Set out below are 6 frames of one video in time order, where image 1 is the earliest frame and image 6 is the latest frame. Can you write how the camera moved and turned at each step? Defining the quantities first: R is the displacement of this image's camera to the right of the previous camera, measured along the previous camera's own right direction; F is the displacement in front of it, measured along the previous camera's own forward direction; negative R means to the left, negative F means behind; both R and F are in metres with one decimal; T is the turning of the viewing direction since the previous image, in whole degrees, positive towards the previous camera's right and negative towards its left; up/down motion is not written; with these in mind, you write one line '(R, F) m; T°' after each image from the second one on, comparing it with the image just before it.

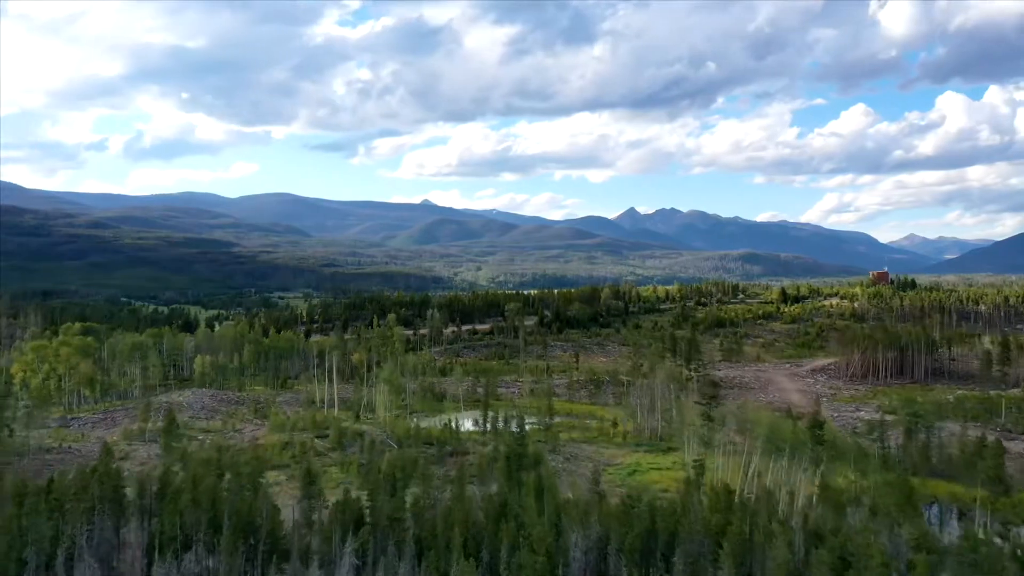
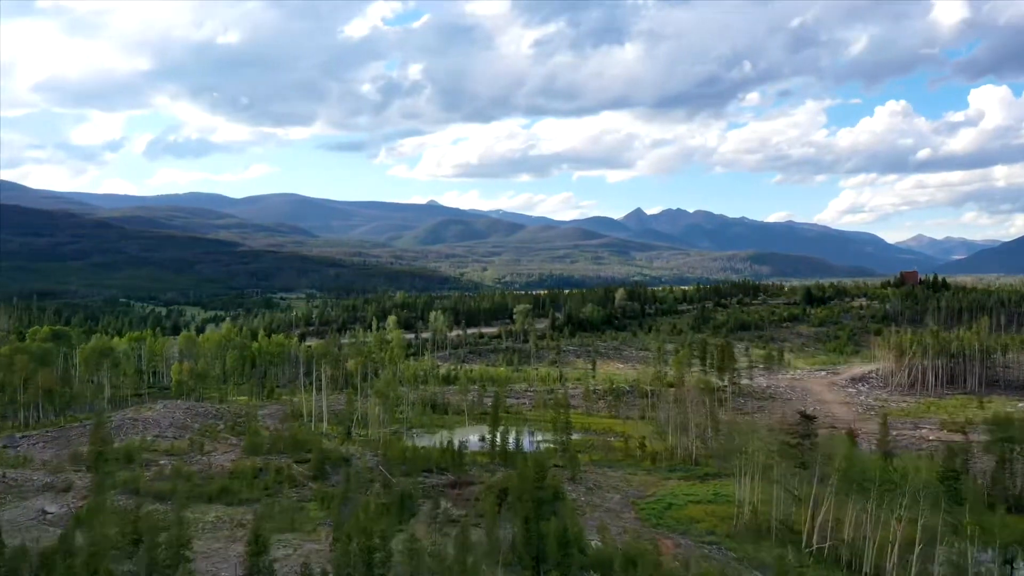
(-0.2, +6.0) m; 0°
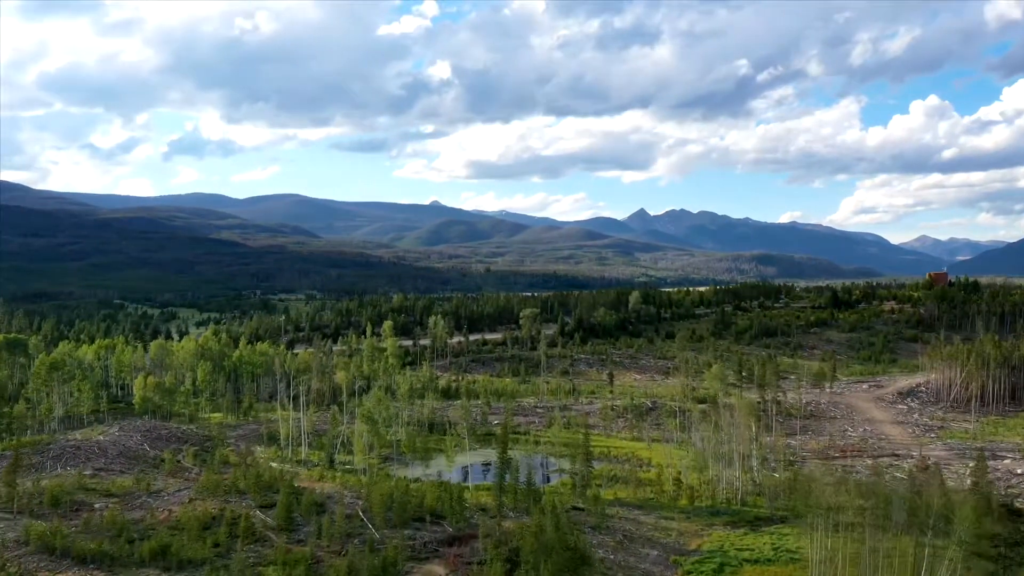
(-0.2, +6.4) m; 0°
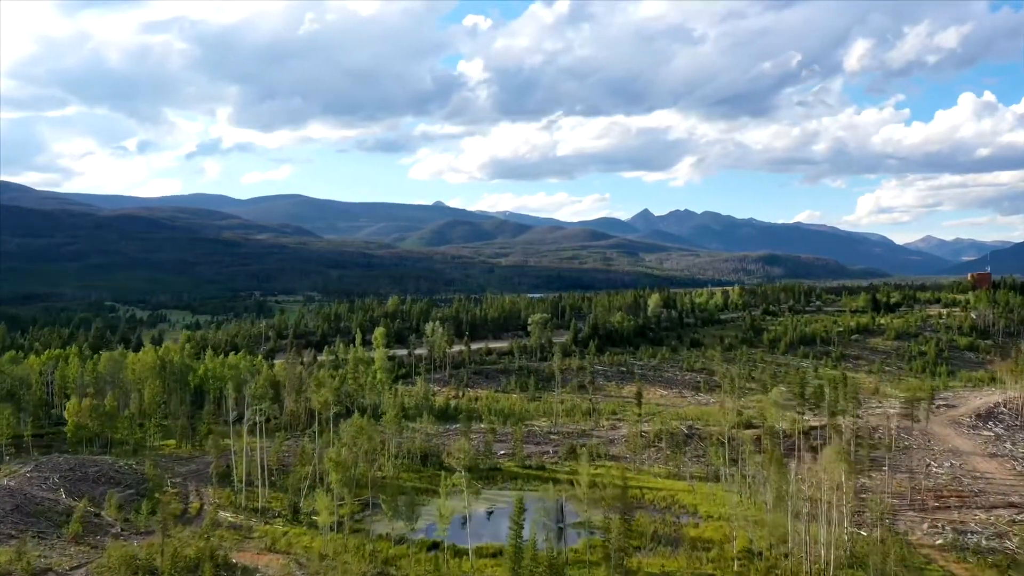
(-0.2, +8.3) m; 0°
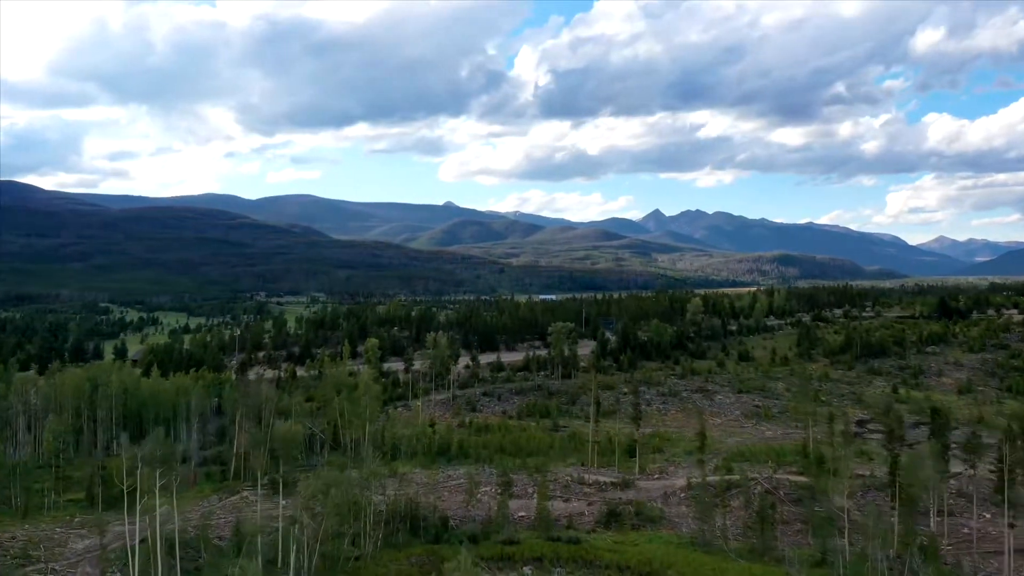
(-0.3, +10.7) m; -1°
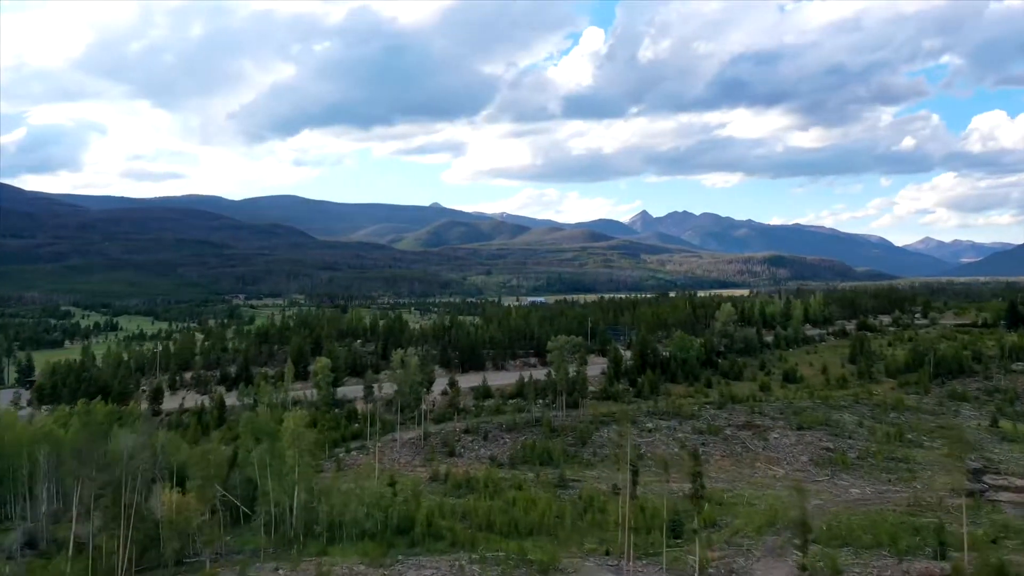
(-0.1, +12.2) m; +1°
